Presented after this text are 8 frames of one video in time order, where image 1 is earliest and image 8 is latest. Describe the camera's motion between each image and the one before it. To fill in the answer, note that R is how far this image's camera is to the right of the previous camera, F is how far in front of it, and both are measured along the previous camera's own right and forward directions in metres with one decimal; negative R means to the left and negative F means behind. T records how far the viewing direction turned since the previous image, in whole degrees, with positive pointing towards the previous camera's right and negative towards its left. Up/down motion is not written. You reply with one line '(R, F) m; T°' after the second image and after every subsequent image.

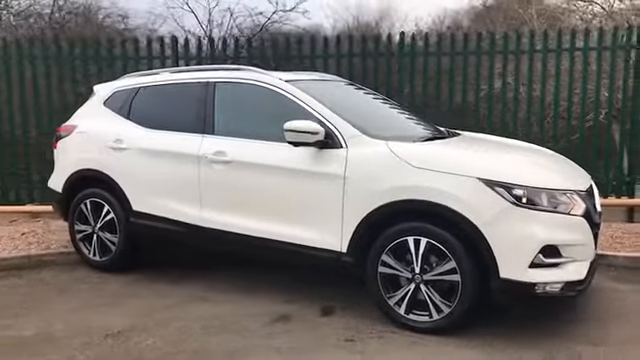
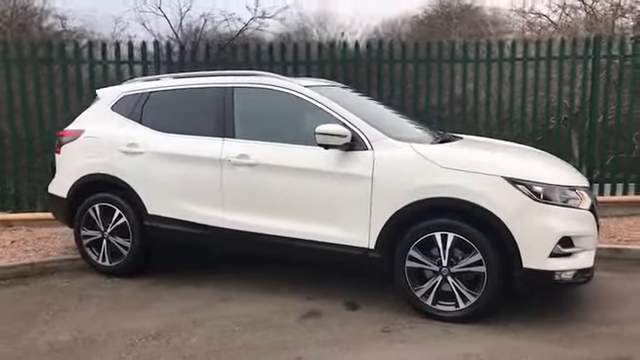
(-0.8, -0.2) m; +6°
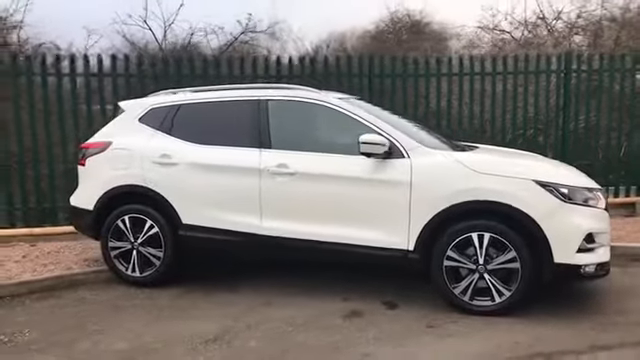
(-0.9, -0.2) m; +6°
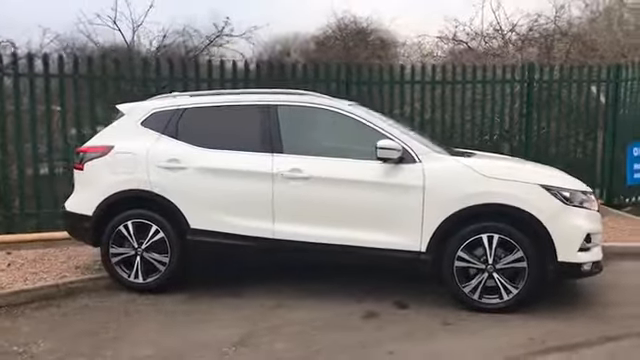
(-0.8, -0.1) m; +6°
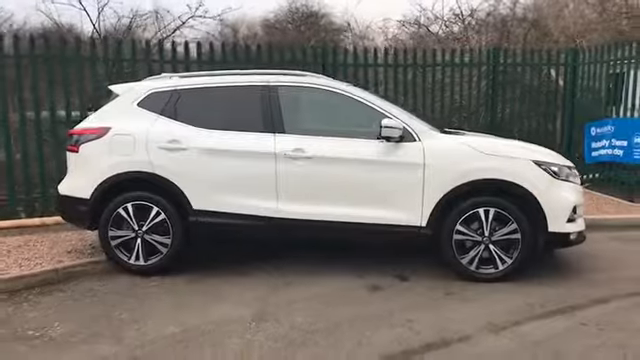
(-0.6, -0.1) m; +5°
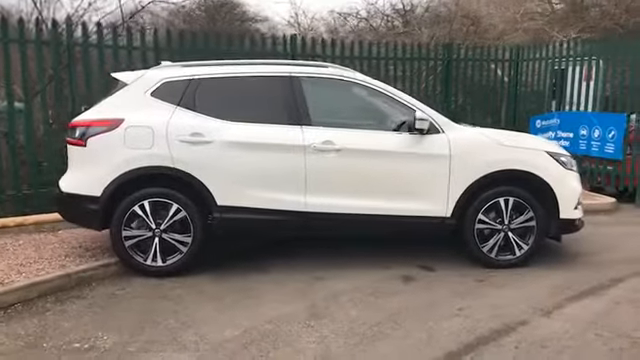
(-1.3, +0.2) m; +10°
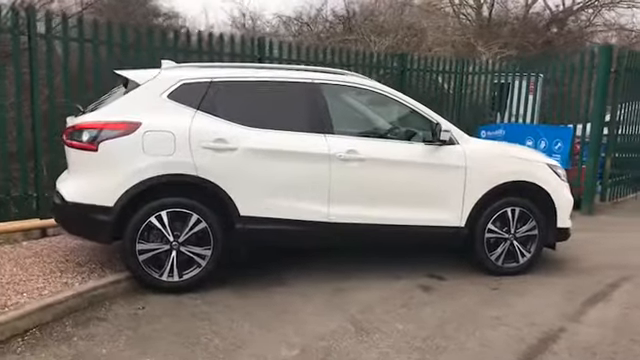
(-1.2, +0.2) m; +10°
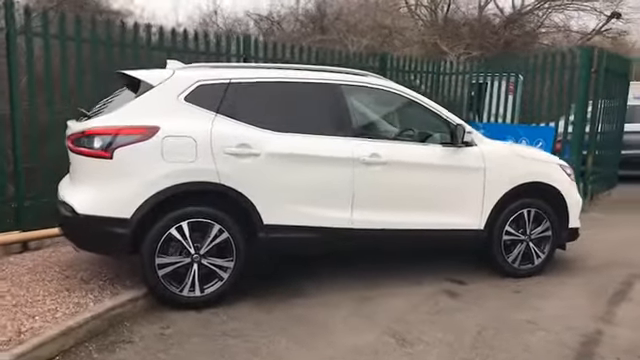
(-0.7, +0.3) m; +5°
